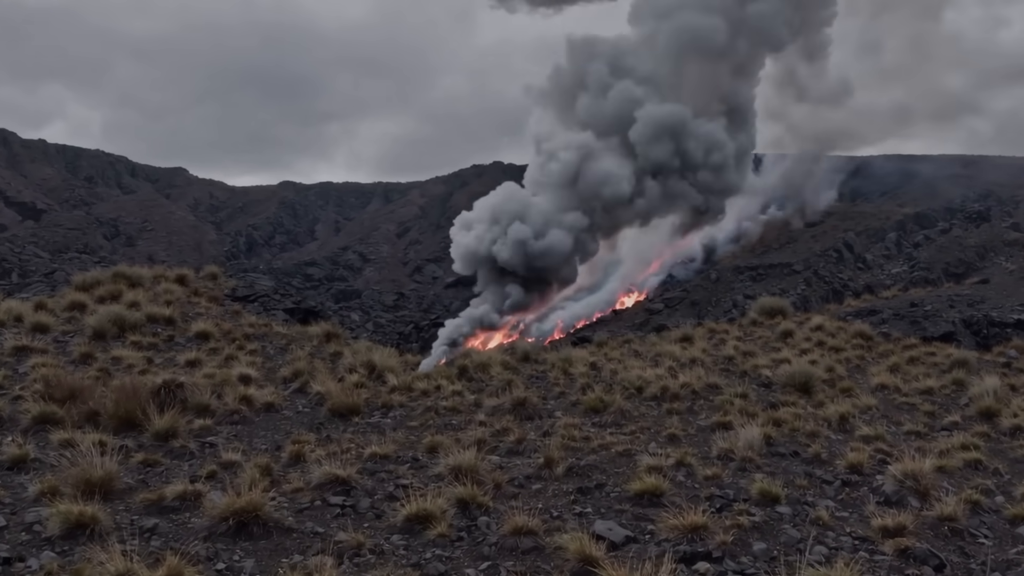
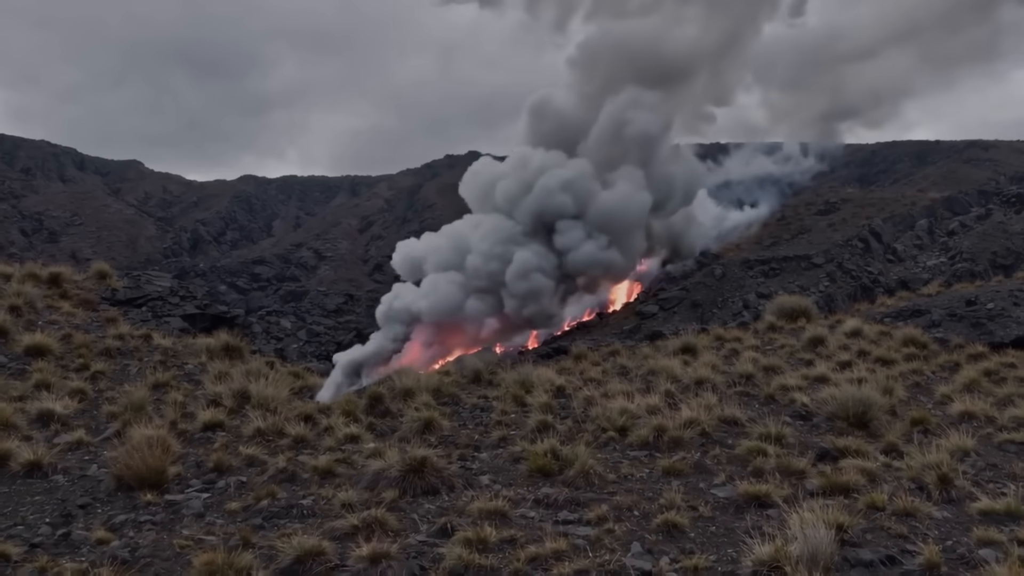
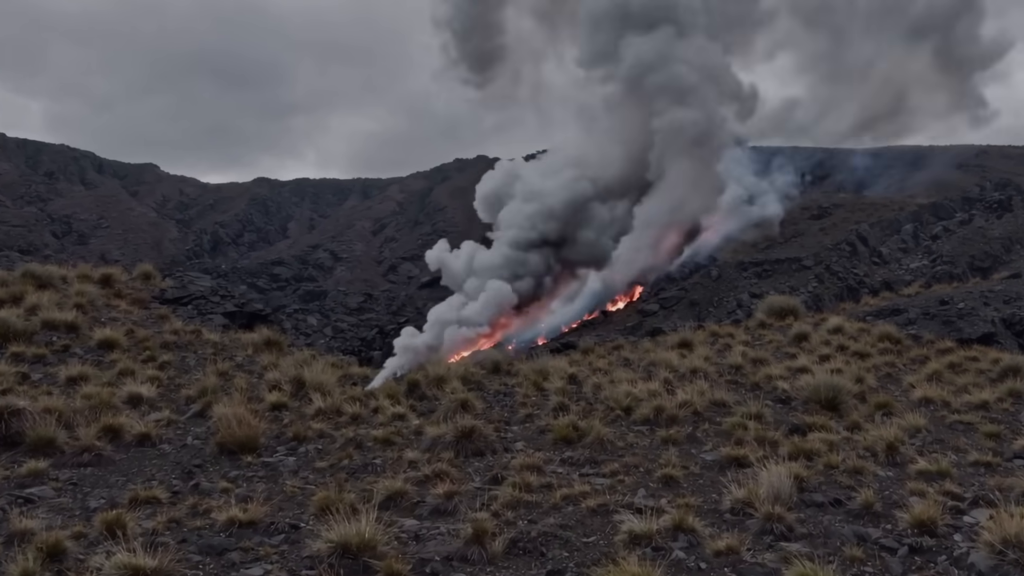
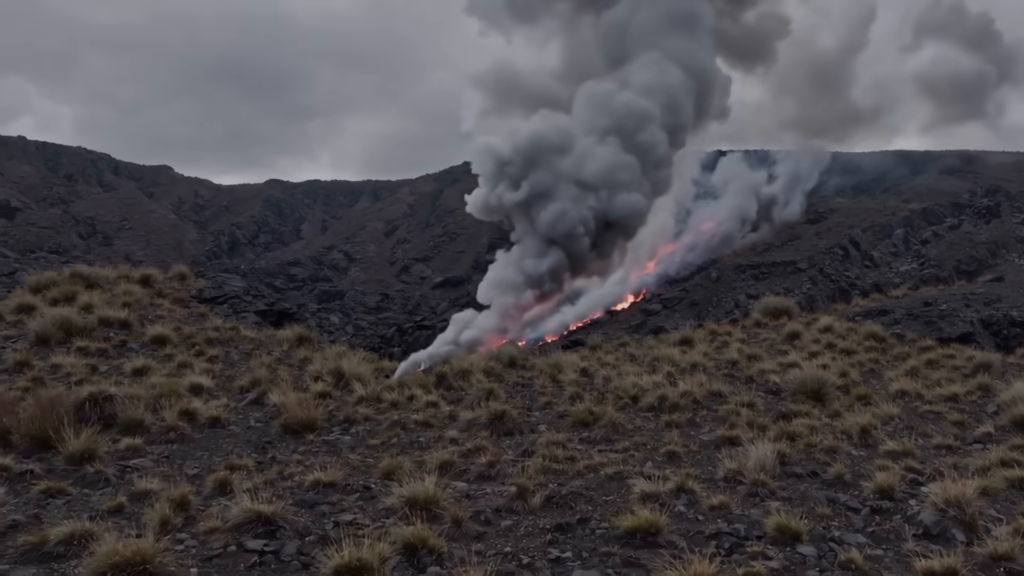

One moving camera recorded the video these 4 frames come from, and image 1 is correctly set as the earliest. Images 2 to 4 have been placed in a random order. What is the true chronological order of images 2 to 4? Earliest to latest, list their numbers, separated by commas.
4, 3, 2
